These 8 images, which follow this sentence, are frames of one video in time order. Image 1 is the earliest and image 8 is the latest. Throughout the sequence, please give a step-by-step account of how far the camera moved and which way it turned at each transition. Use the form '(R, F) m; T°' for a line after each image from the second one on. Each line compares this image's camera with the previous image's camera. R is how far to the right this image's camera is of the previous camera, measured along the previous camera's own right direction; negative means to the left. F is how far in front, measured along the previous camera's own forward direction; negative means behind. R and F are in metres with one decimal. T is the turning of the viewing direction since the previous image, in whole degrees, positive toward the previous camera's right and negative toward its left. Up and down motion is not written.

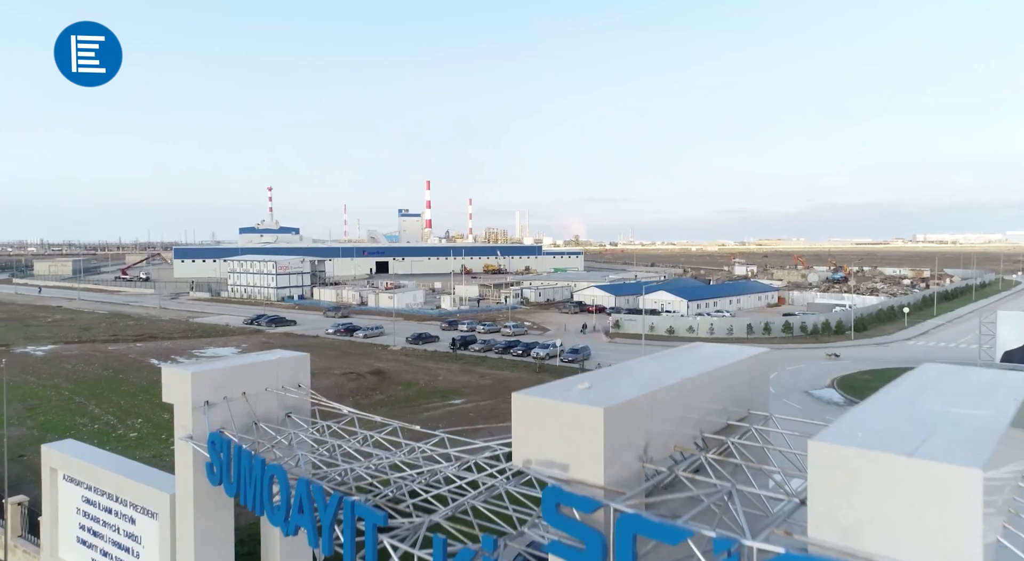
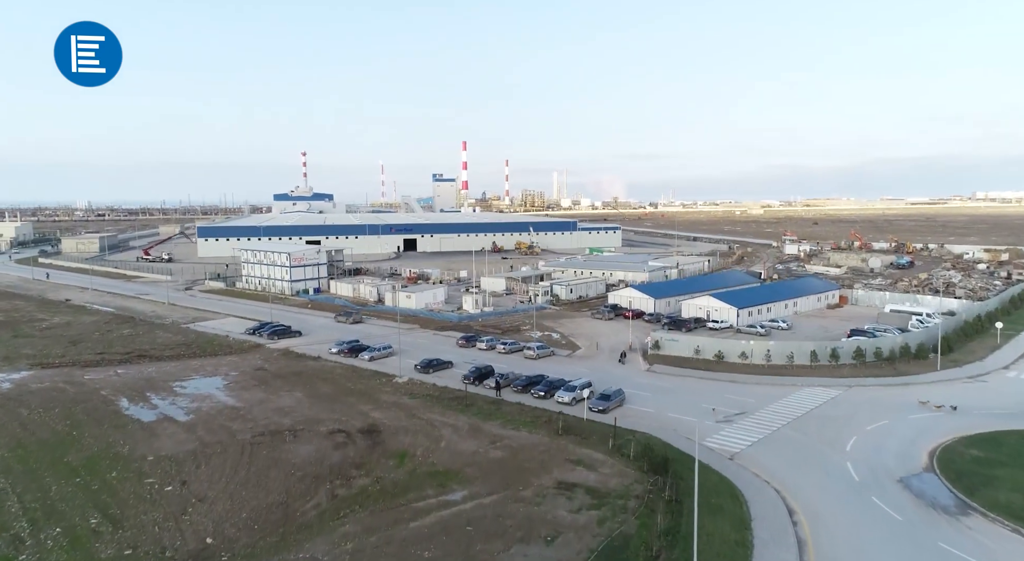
(+0.4, +2.6) m; -3°
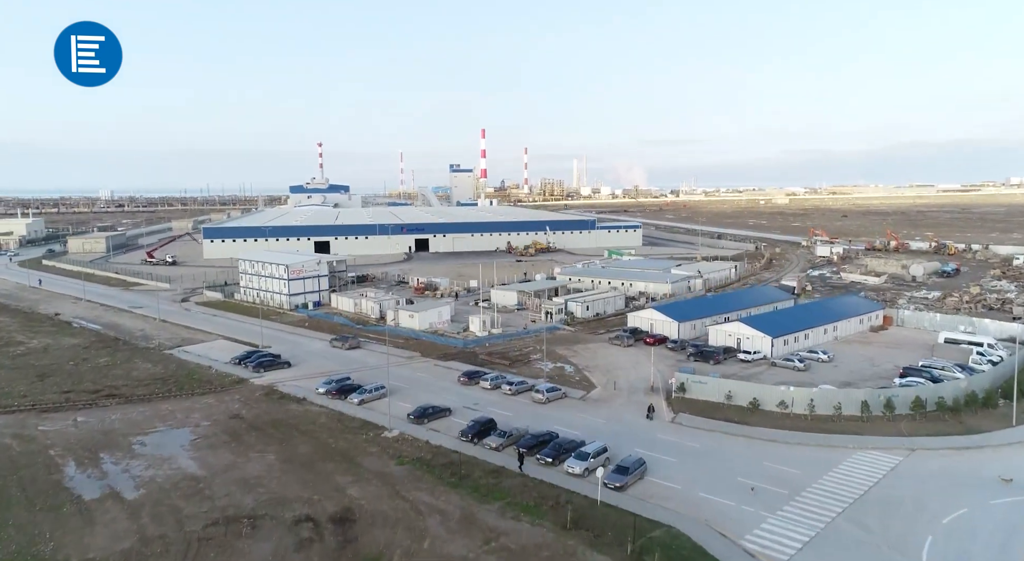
(+0.3, +2.1) m; -2°
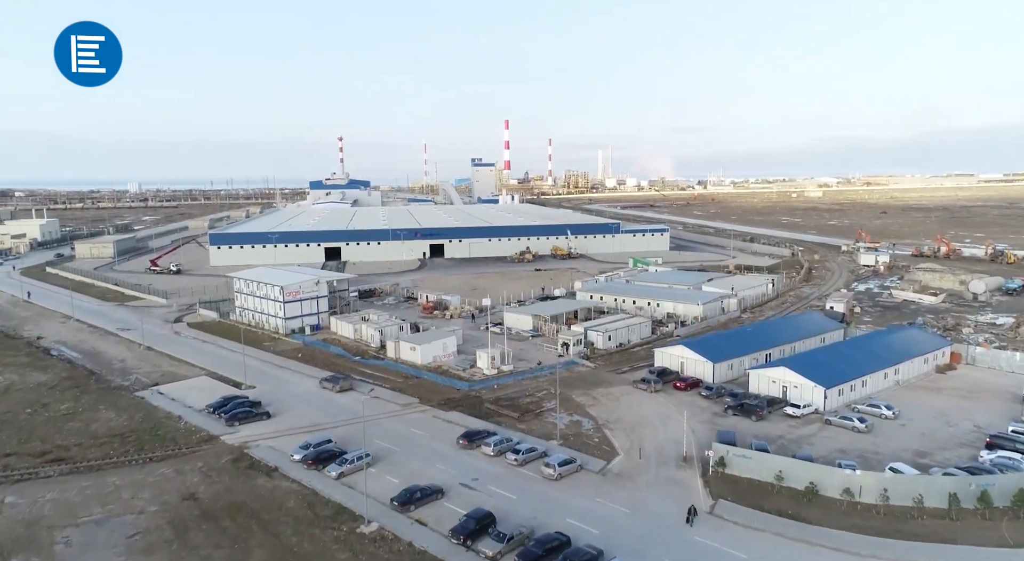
(+0.4, +2.6) m; -2°
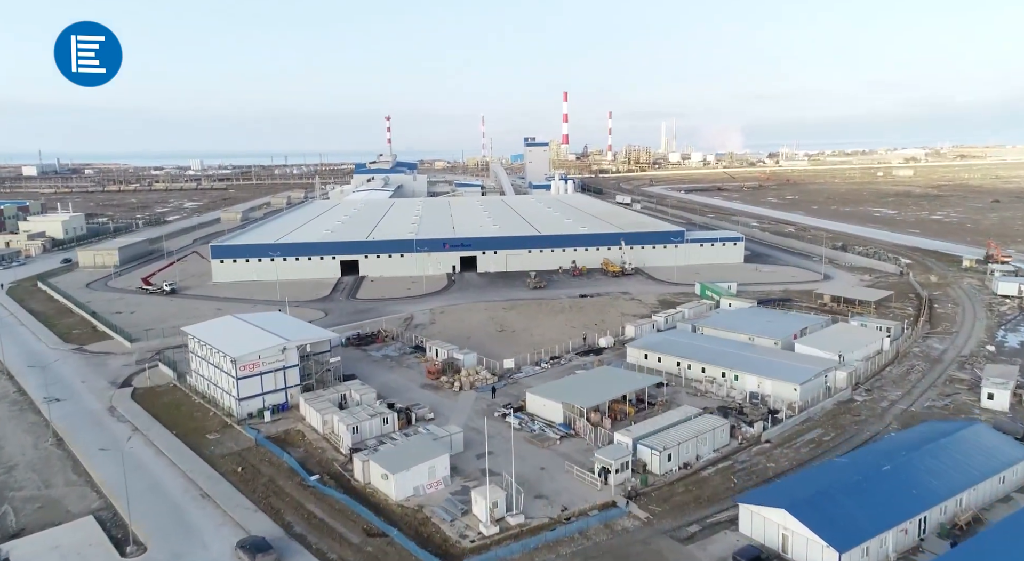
(+1.0, +7.1) m; -5°
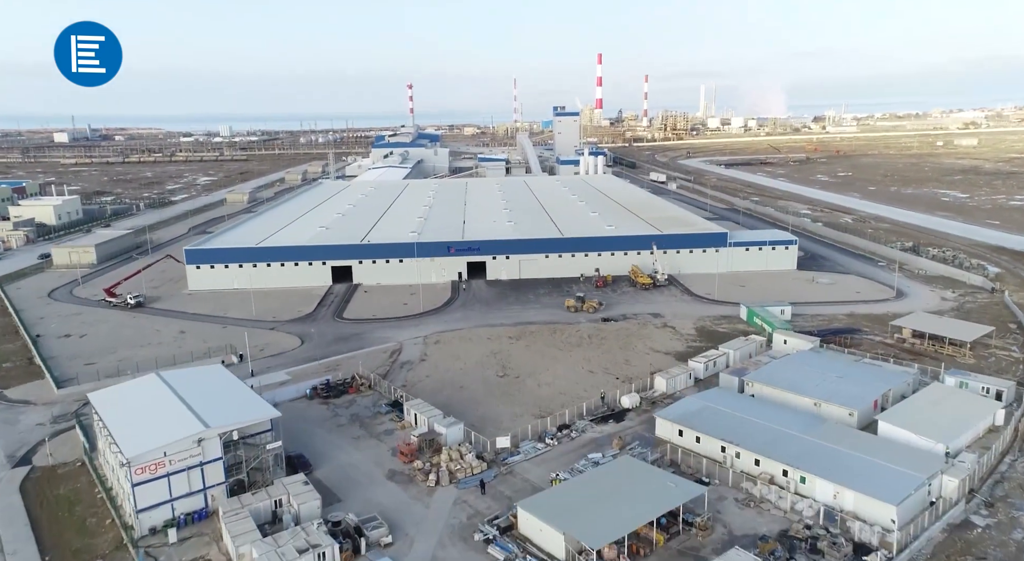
(+0.9, +5.5) m; -3°
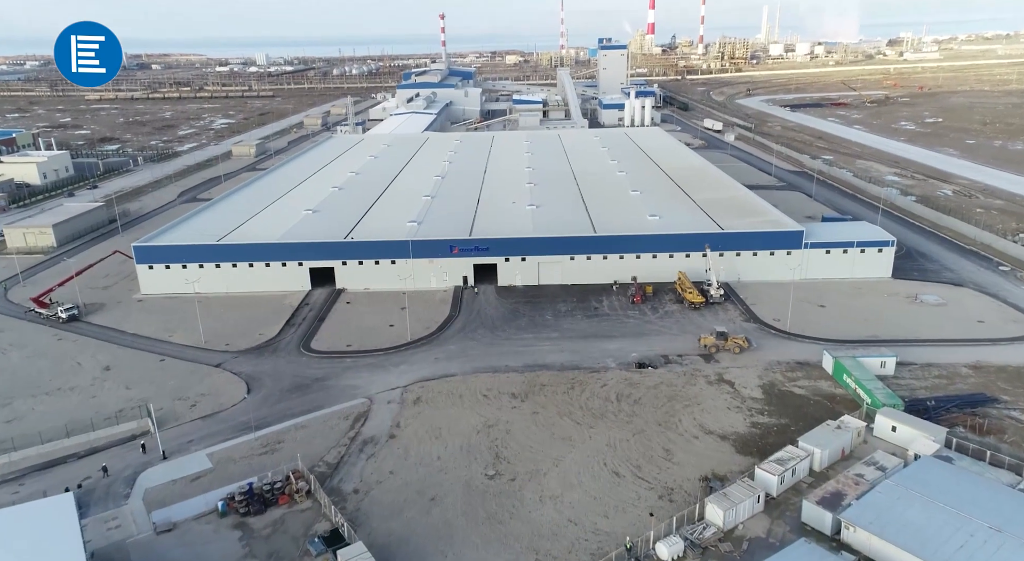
(+1.2, +7.2) m; -4°
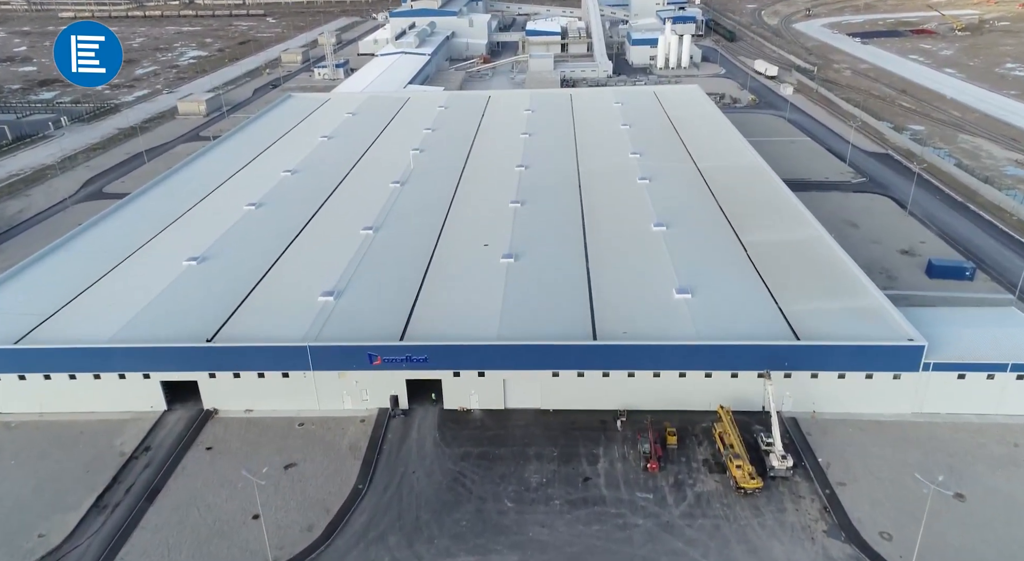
(+2.1, +11.0) m; -2°
